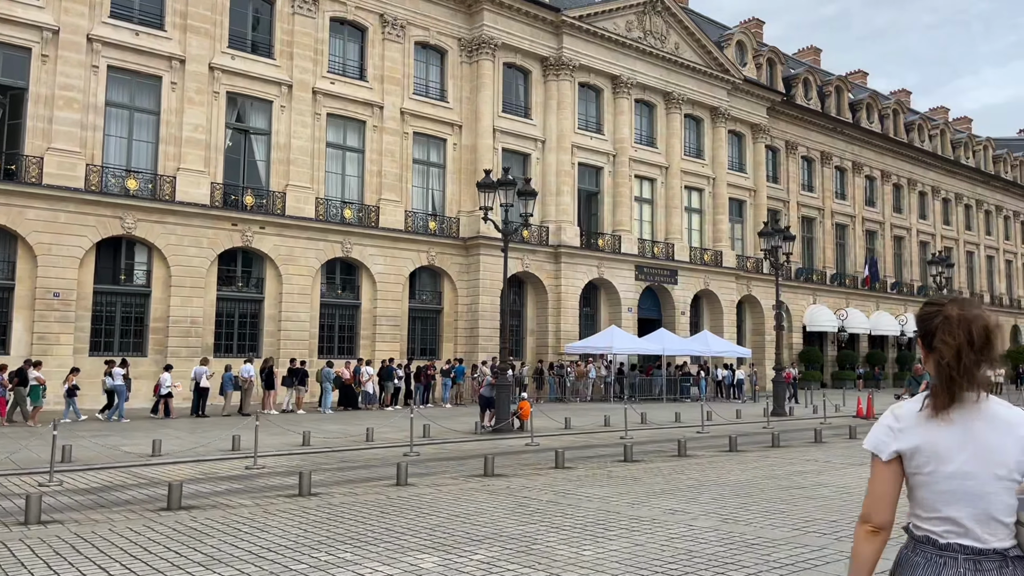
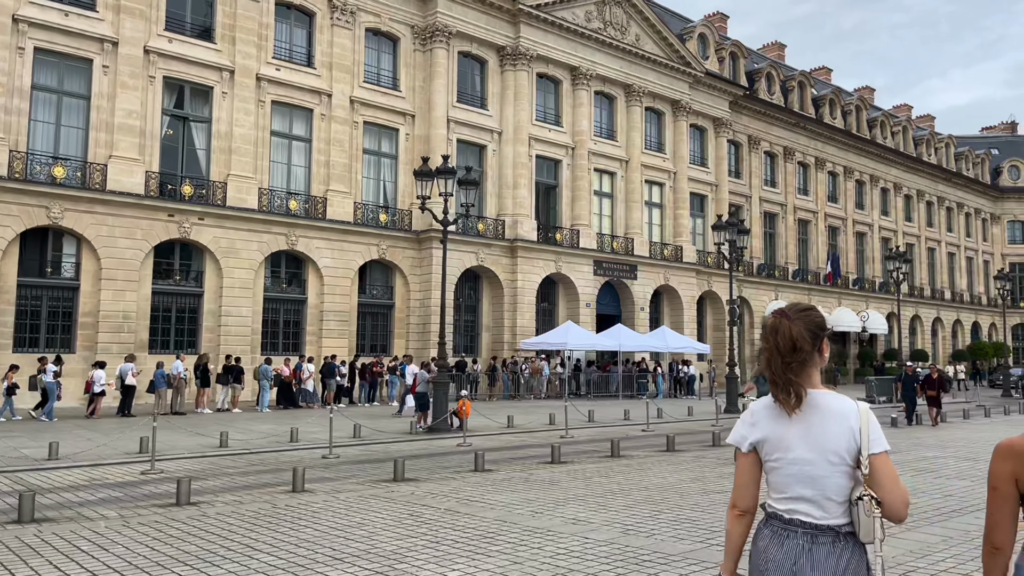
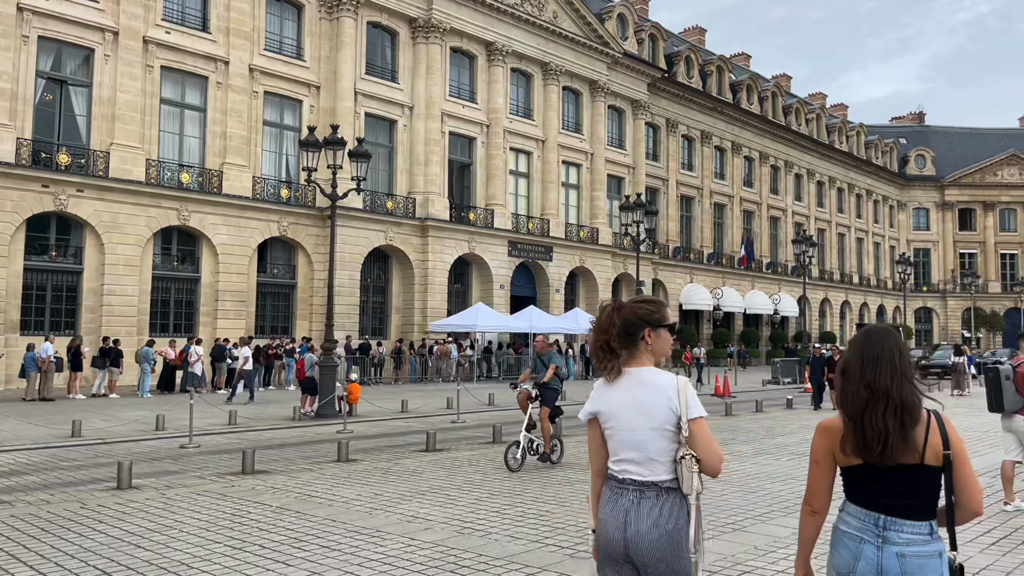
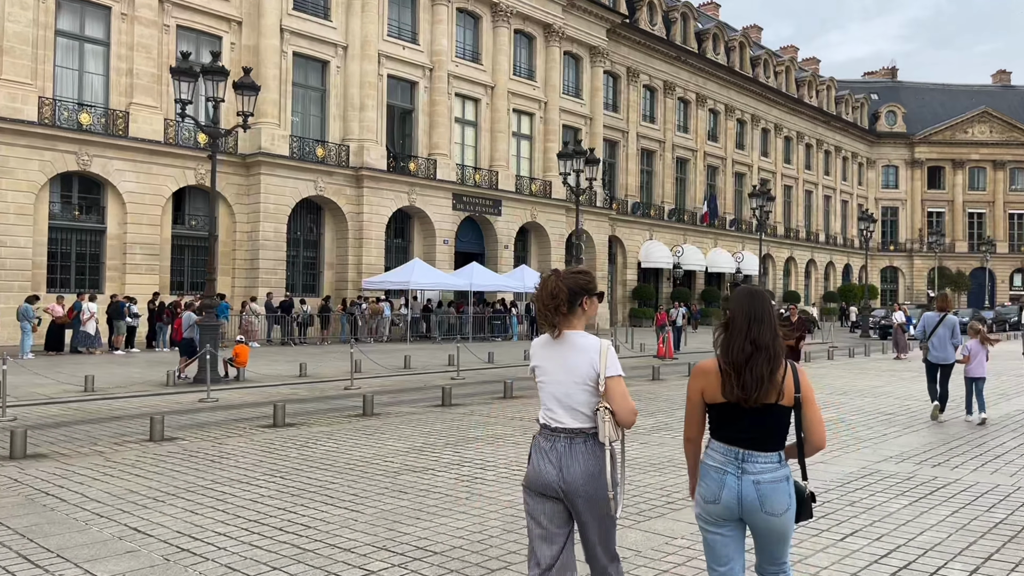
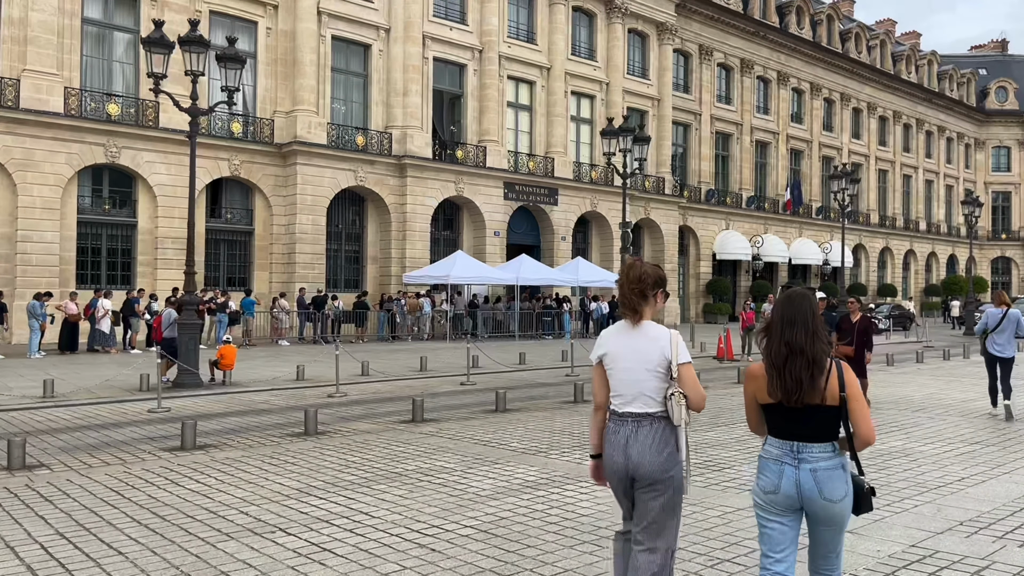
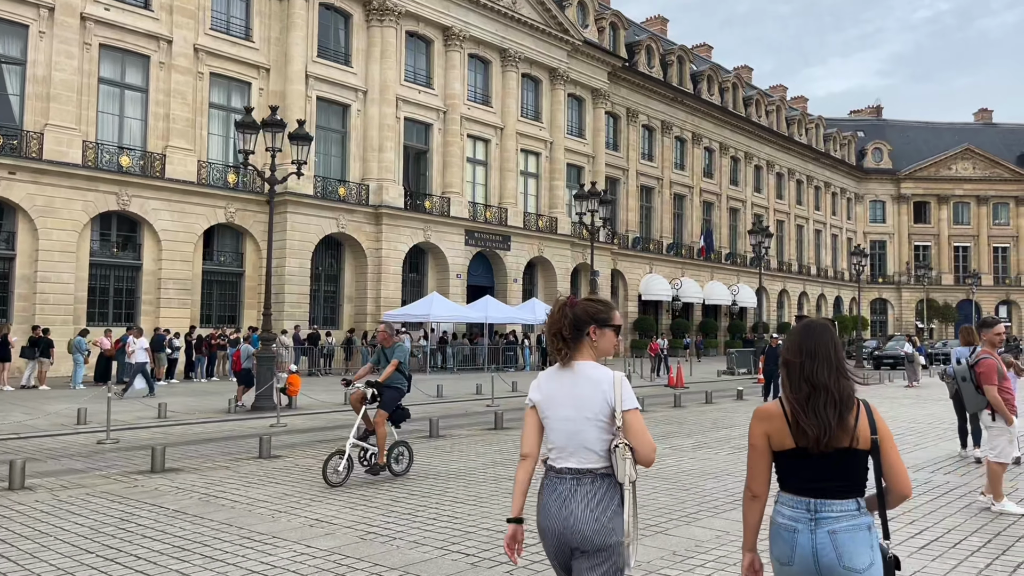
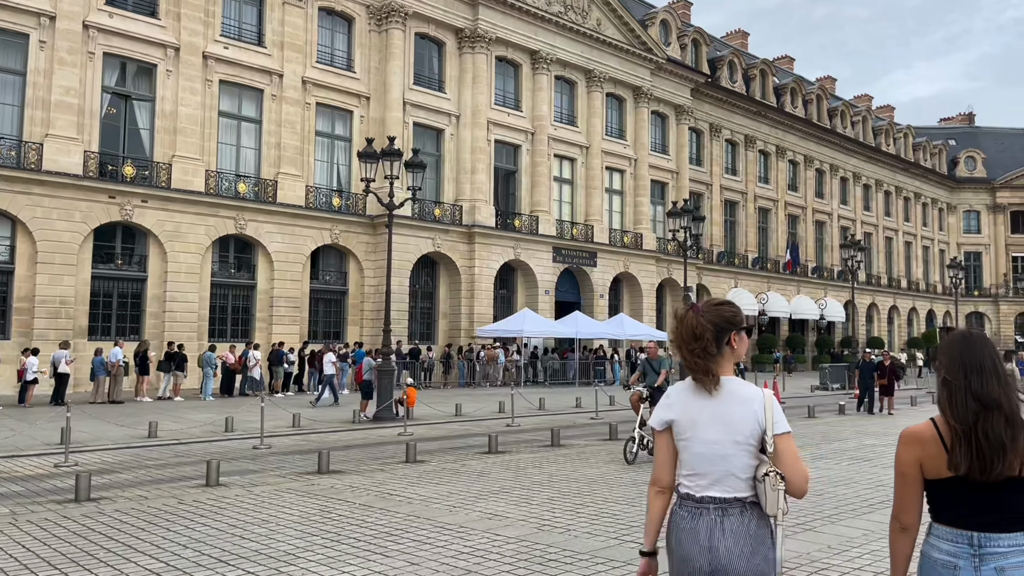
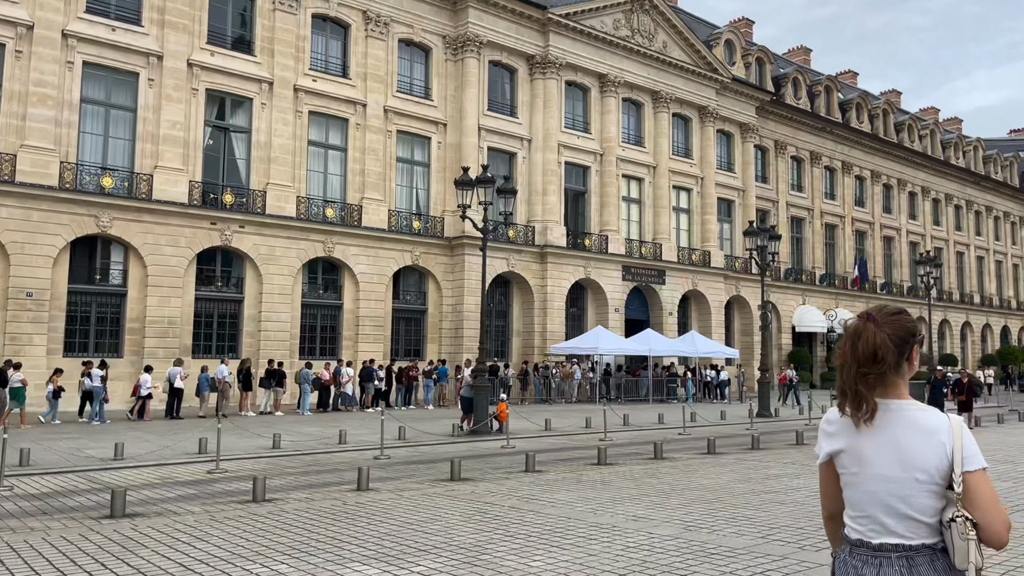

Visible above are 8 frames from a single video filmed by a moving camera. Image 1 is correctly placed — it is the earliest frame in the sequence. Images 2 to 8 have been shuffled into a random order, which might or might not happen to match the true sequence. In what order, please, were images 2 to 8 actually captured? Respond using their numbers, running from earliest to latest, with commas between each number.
8, 2, 7, 3, 6, 4, 5
